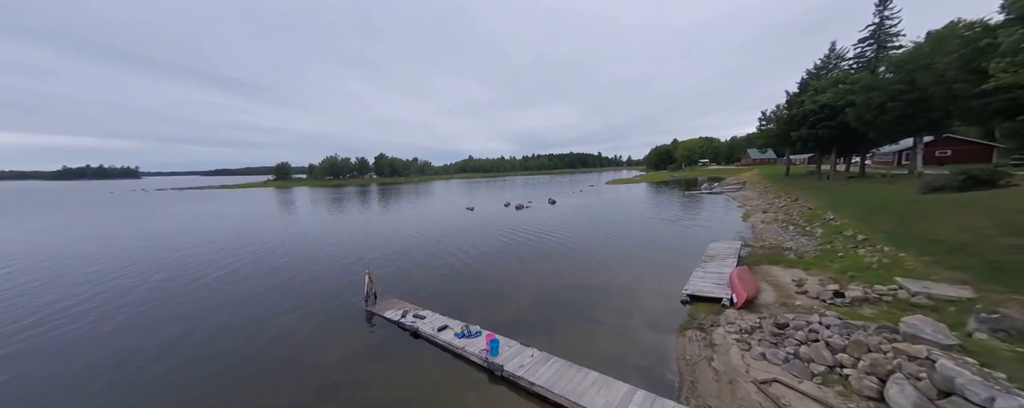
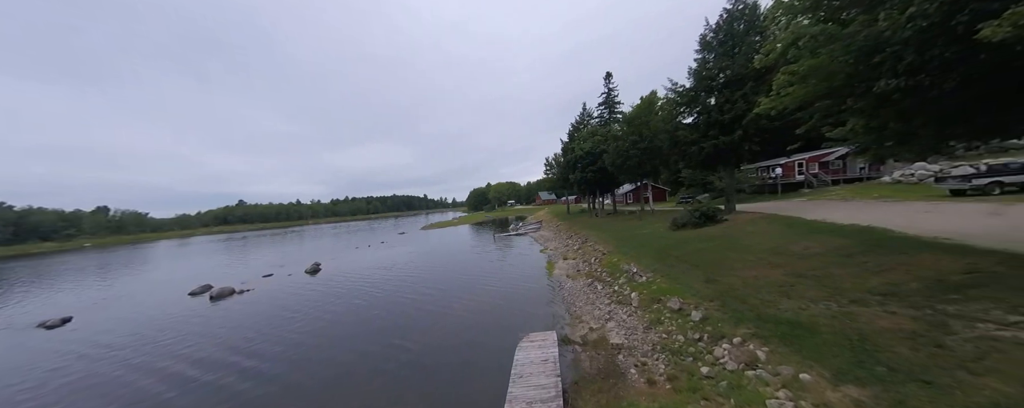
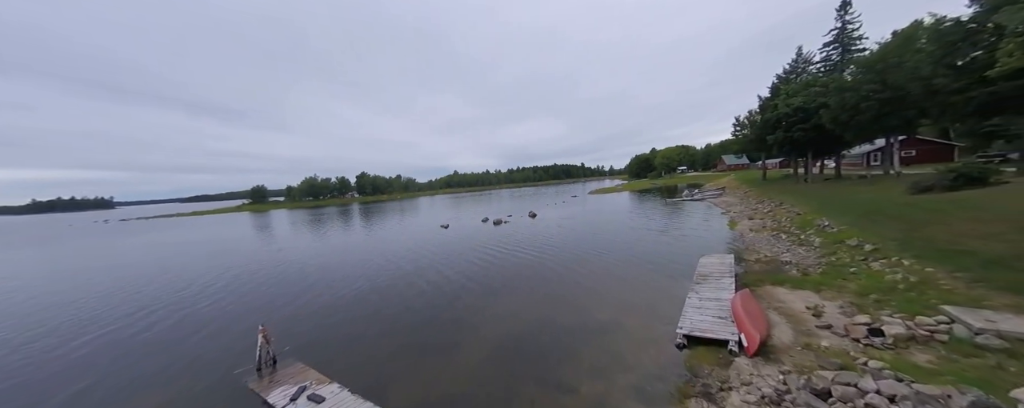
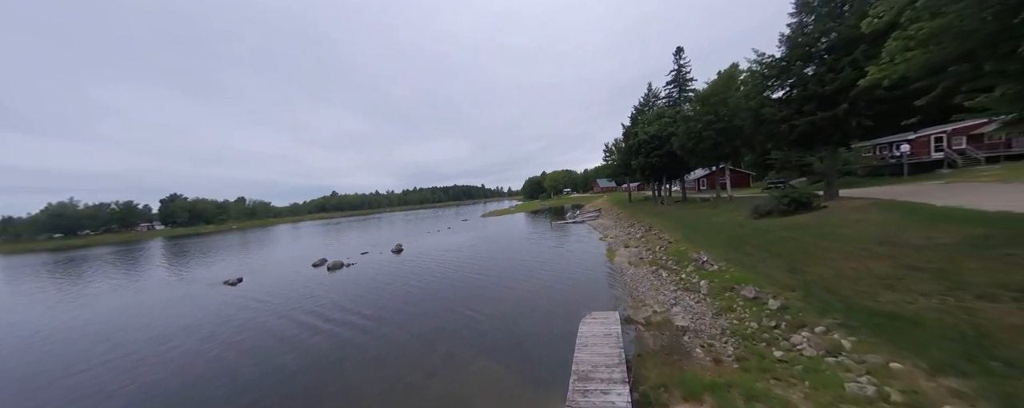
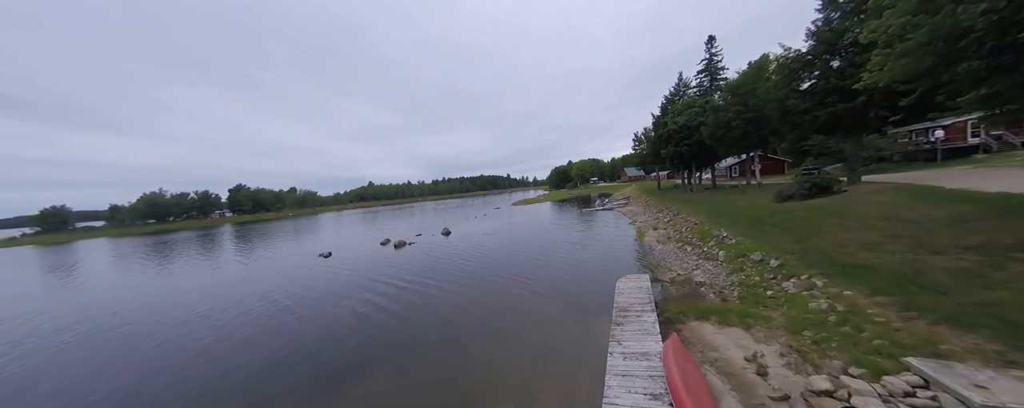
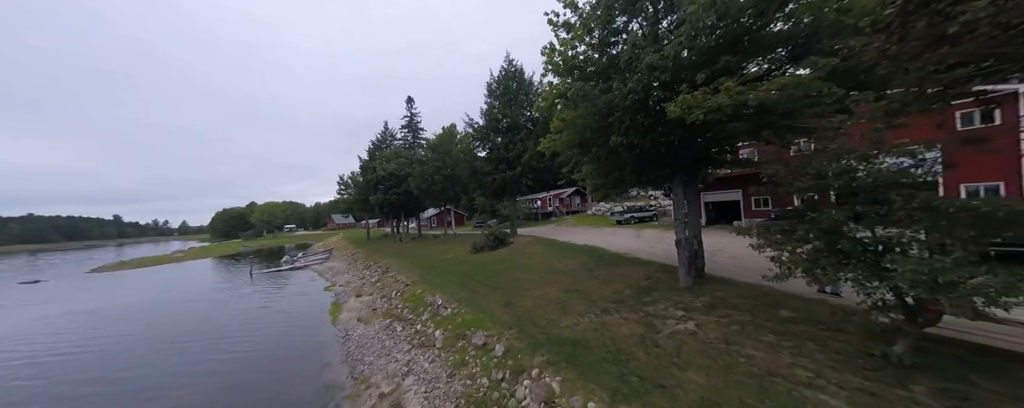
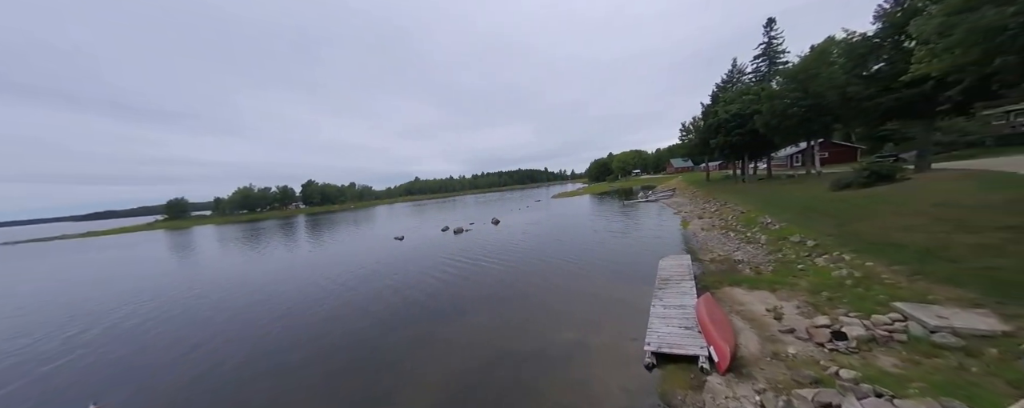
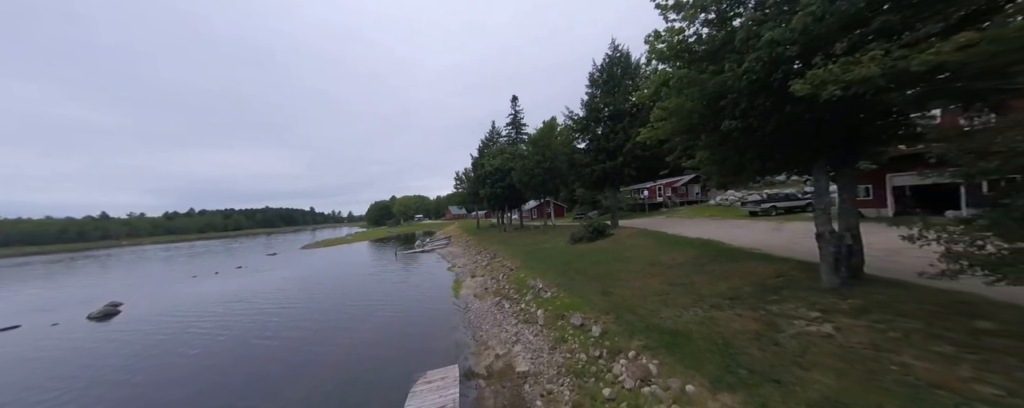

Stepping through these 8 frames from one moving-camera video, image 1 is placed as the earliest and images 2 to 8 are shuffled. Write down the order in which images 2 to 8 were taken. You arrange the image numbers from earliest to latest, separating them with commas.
3, 7, 5, 4, 2, 8, 6
